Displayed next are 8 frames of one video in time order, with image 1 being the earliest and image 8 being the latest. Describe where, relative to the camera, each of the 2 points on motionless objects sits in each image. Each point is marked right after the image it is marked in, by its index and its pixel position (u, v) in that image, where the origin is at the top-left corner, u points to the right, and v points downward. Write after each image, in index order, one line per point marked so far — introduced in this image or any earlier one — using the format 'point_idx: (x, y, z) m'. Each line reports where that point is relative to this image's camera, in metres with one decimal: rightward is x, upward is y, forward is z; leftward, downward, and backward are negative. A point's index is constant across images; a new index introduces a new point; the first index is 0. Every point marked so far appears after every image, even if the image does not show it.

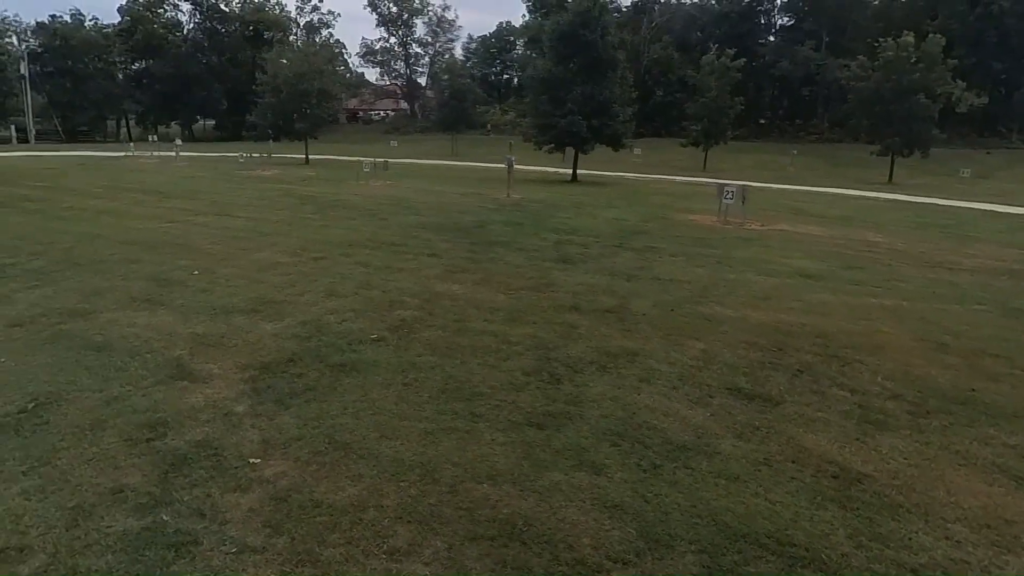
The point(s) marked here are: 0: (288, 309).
0: (-2.4, -0.2, +6.7) m
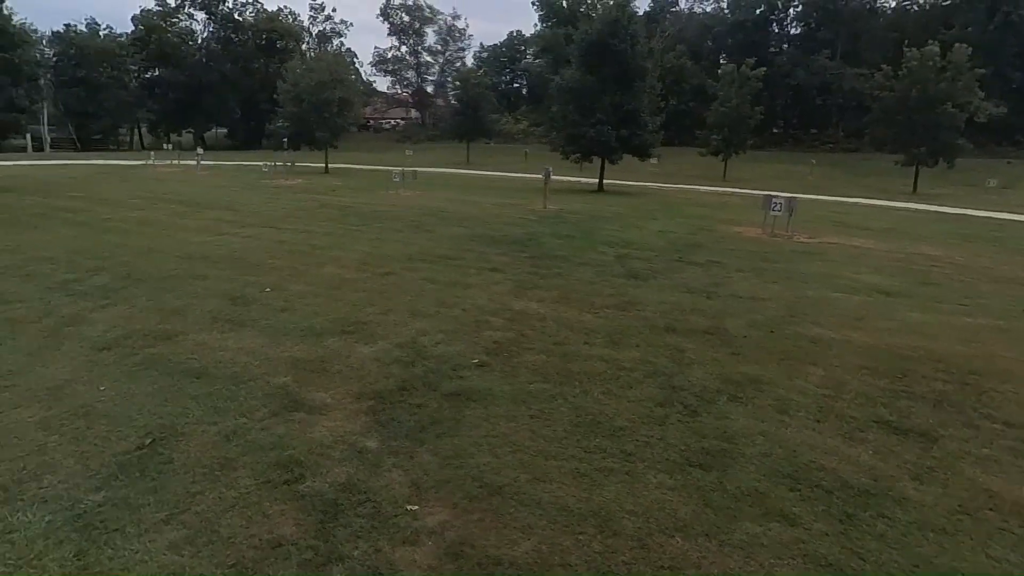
0: (-1.4, -0.4, +6.4) m
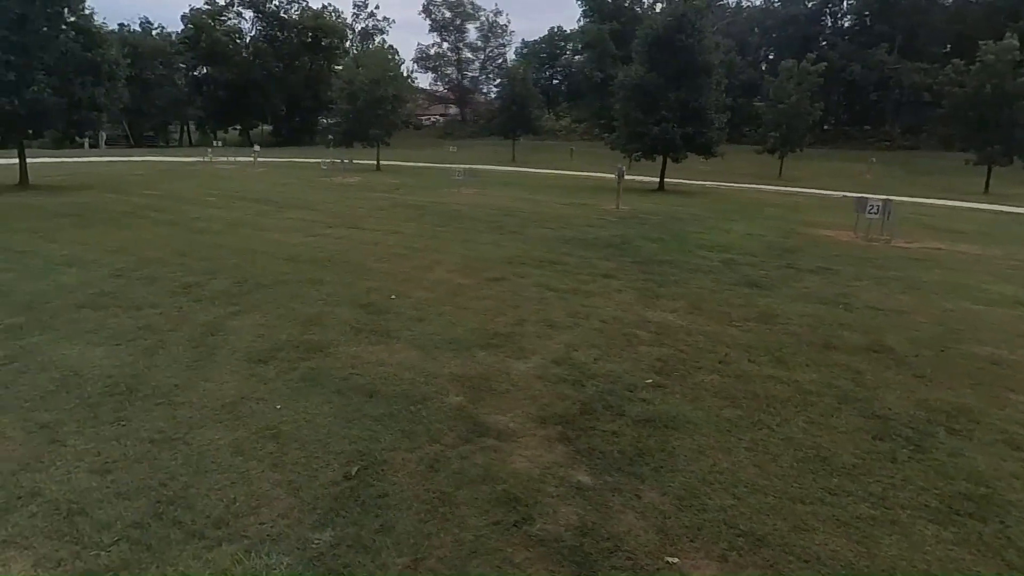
0: (+0.1, -0.5, +6.1) m
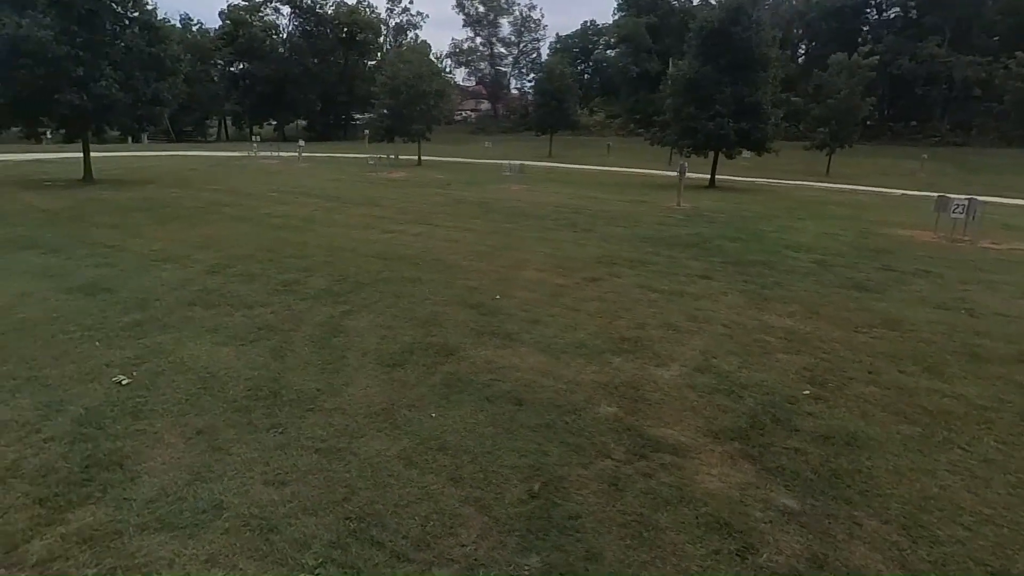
0: (+1.4, -0.6, +5.8) m
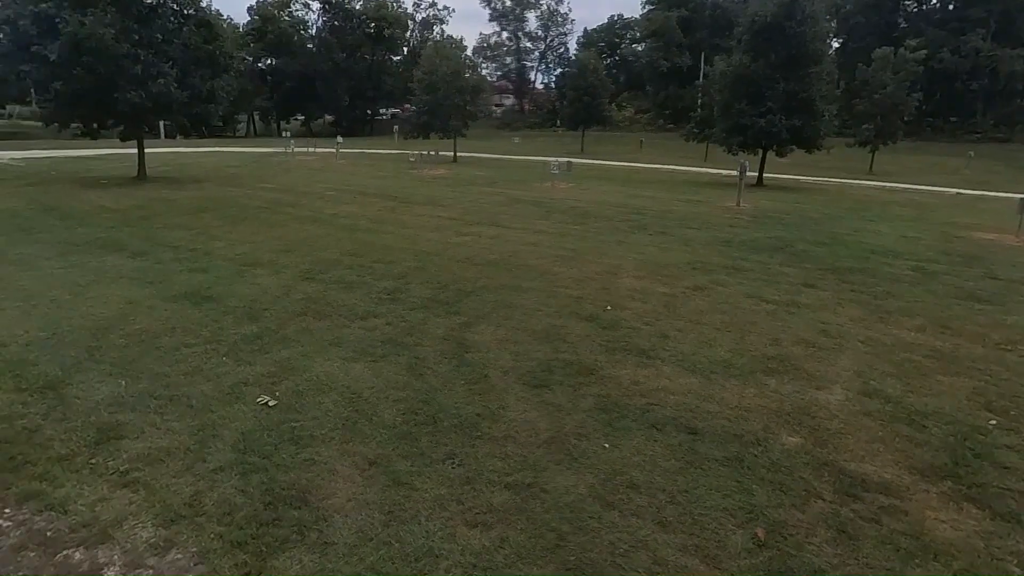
0: (+2.6, -0.7, +5.5) m
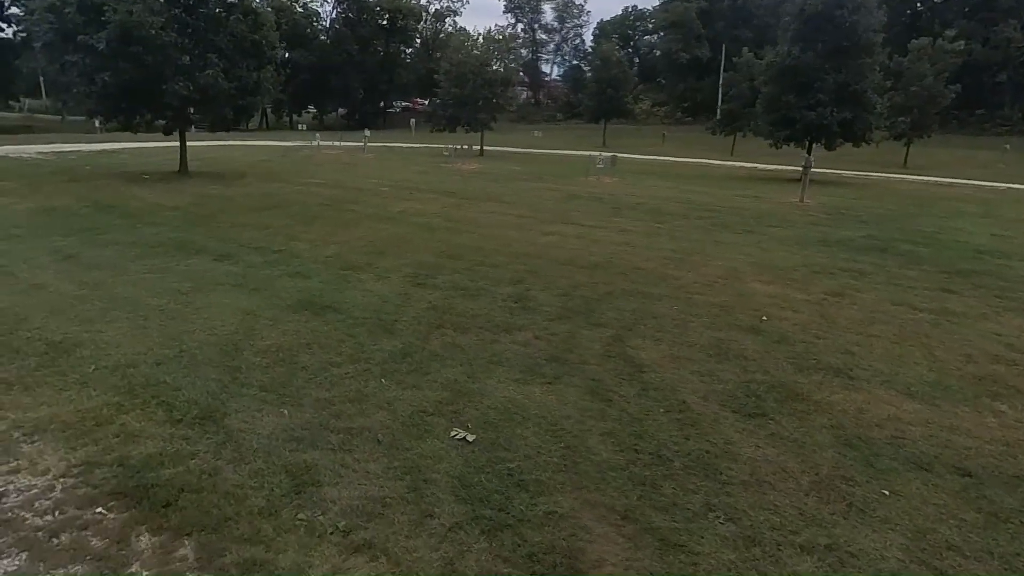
0: (+4.0, -0.8, +4.9) m
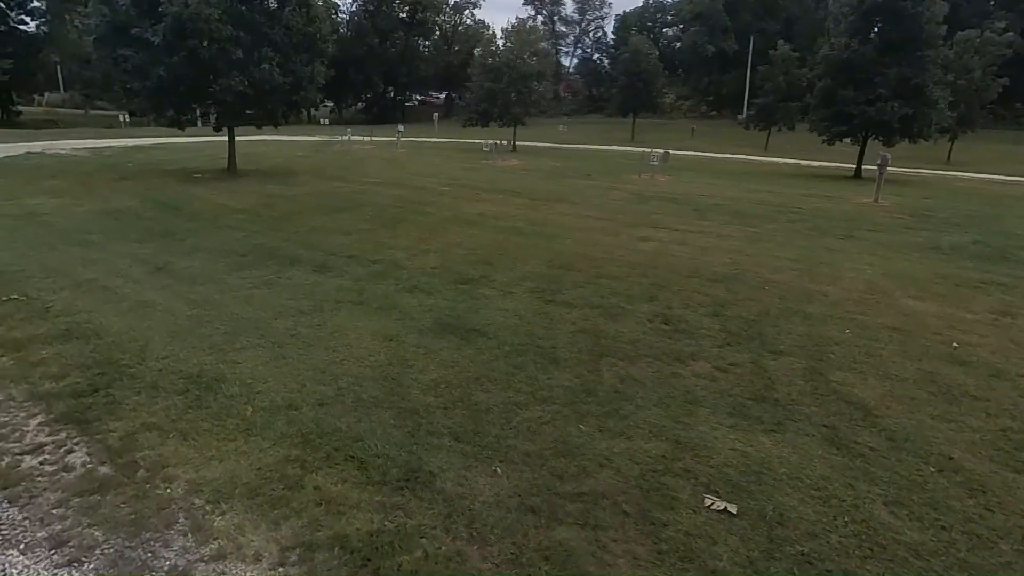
0: (+5.5, -1.0, +4.2) m
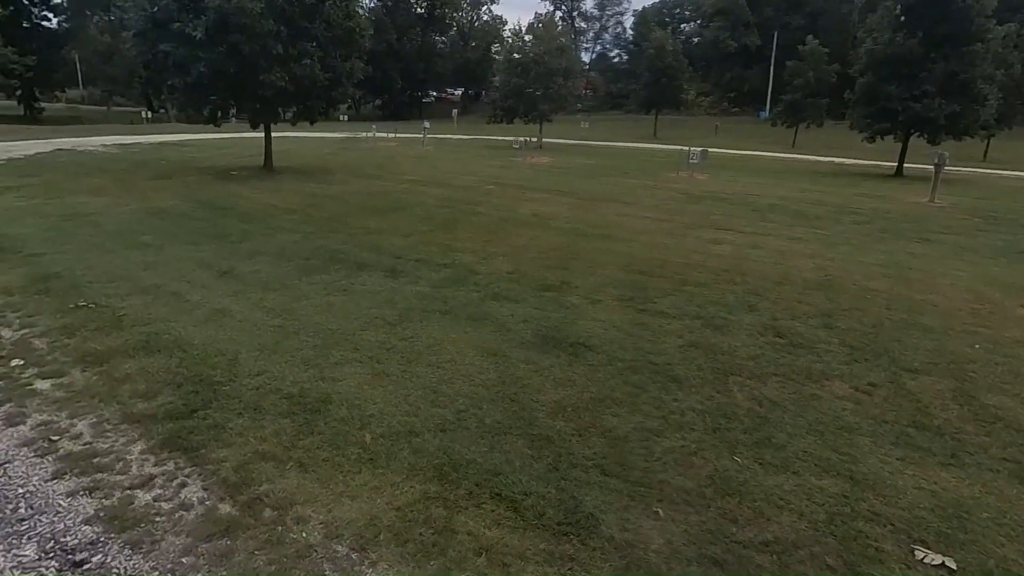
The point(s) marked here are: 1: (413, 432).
0: (+6.4, -1.1, +3.7) m
1: (-0.6, -0.9, +3.8) m
